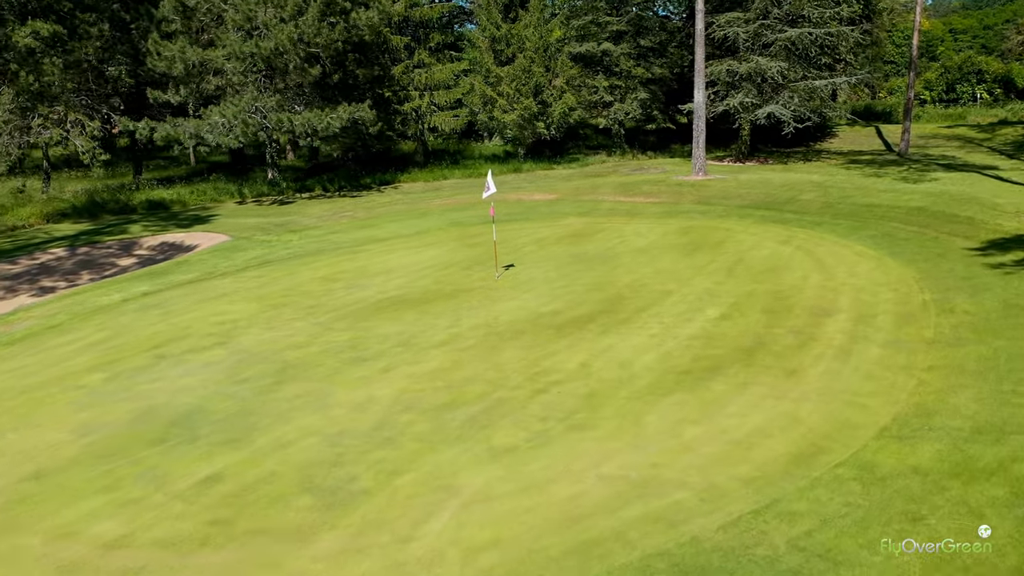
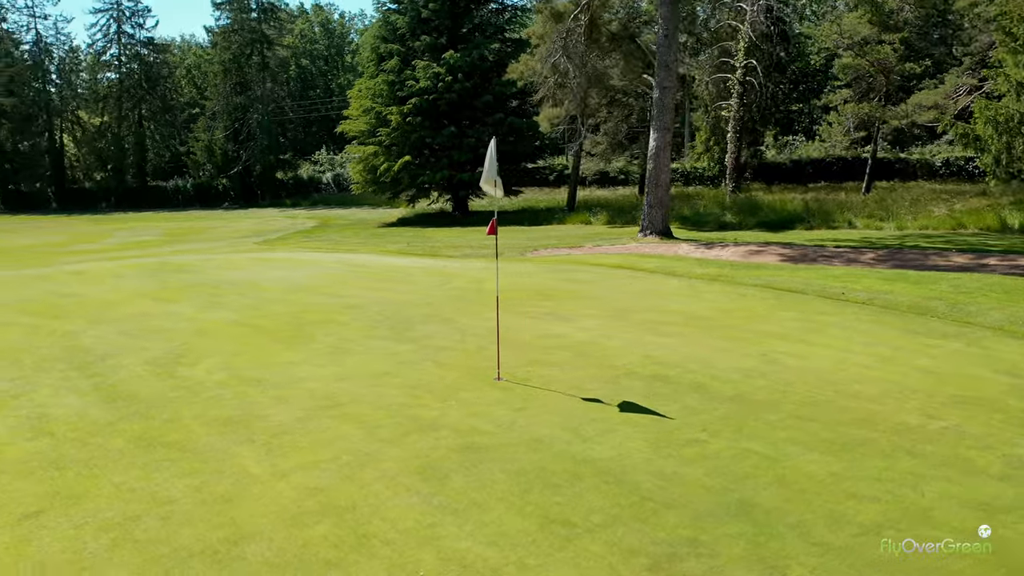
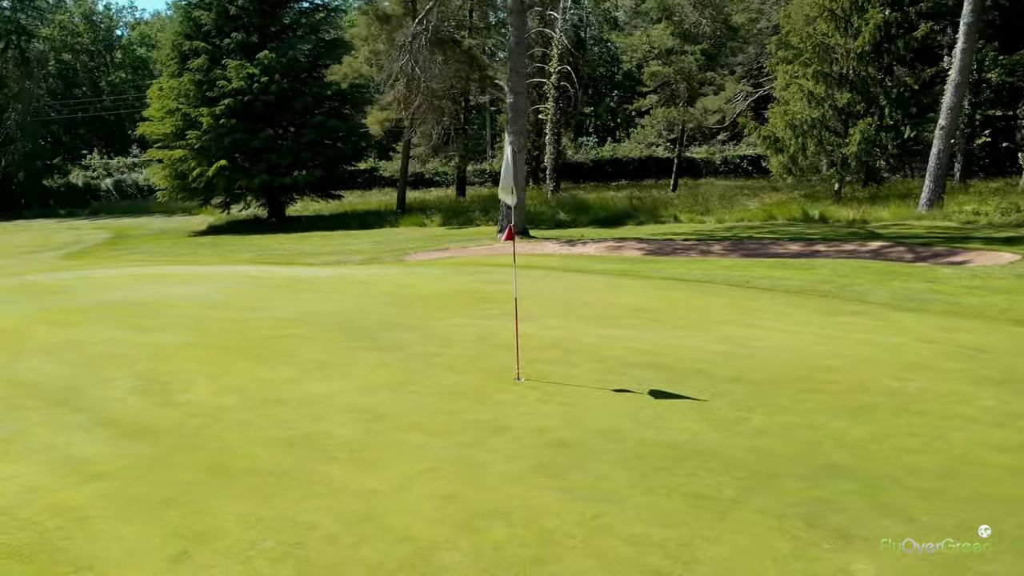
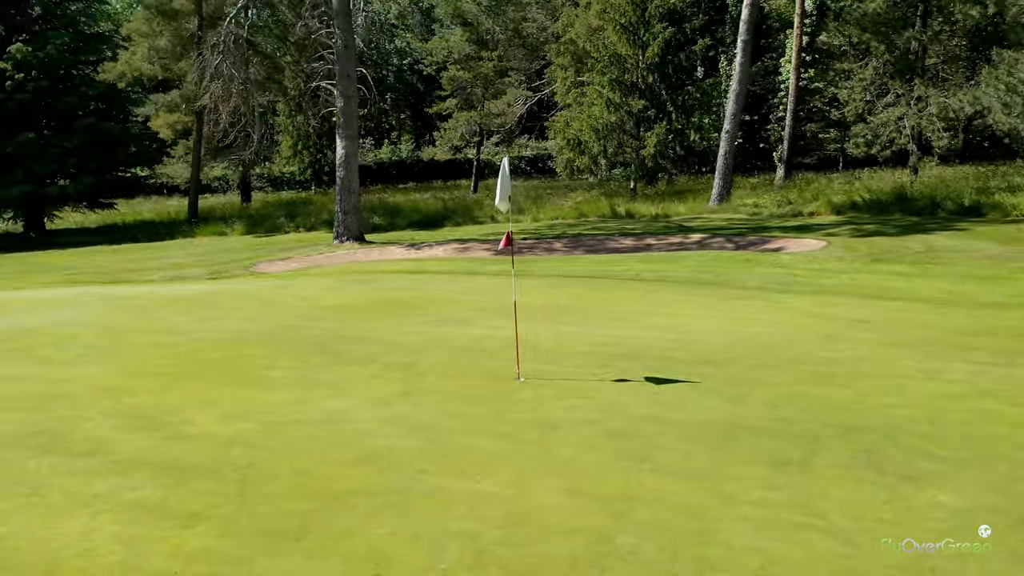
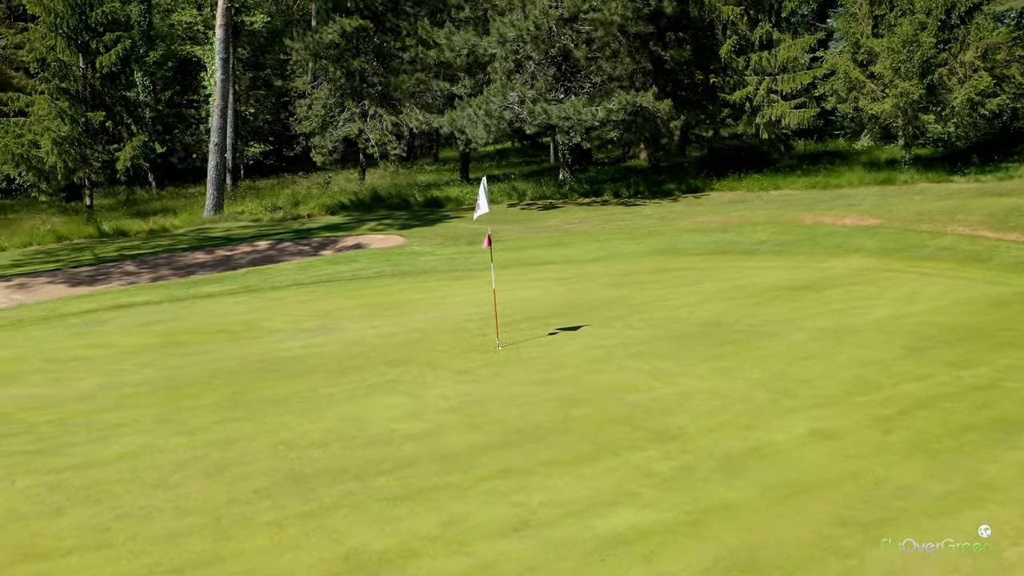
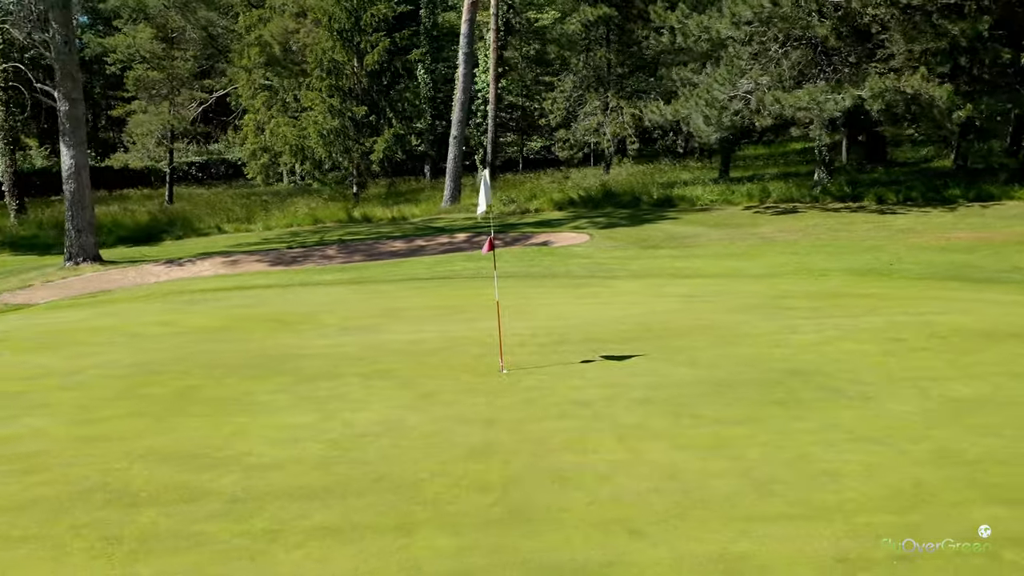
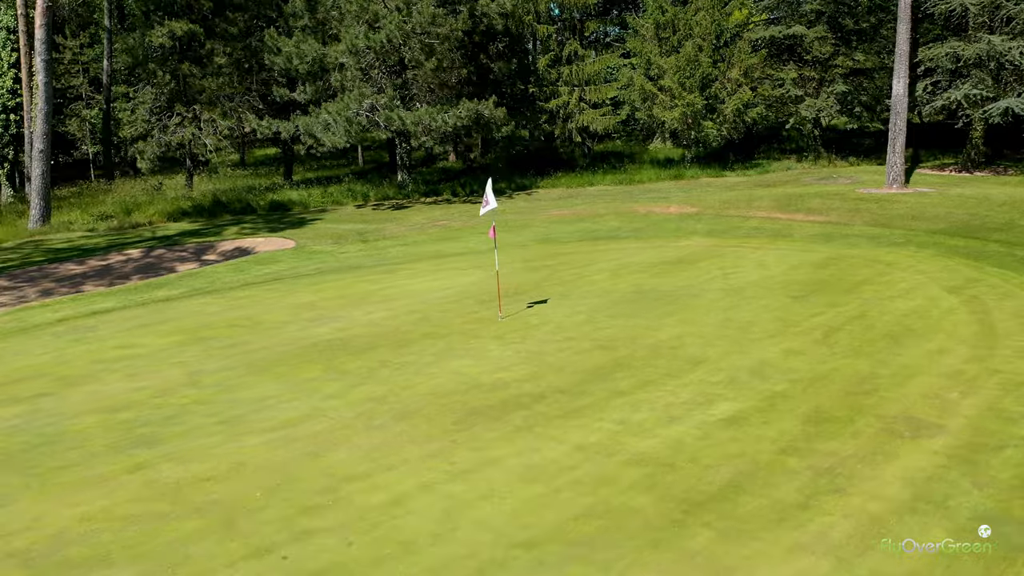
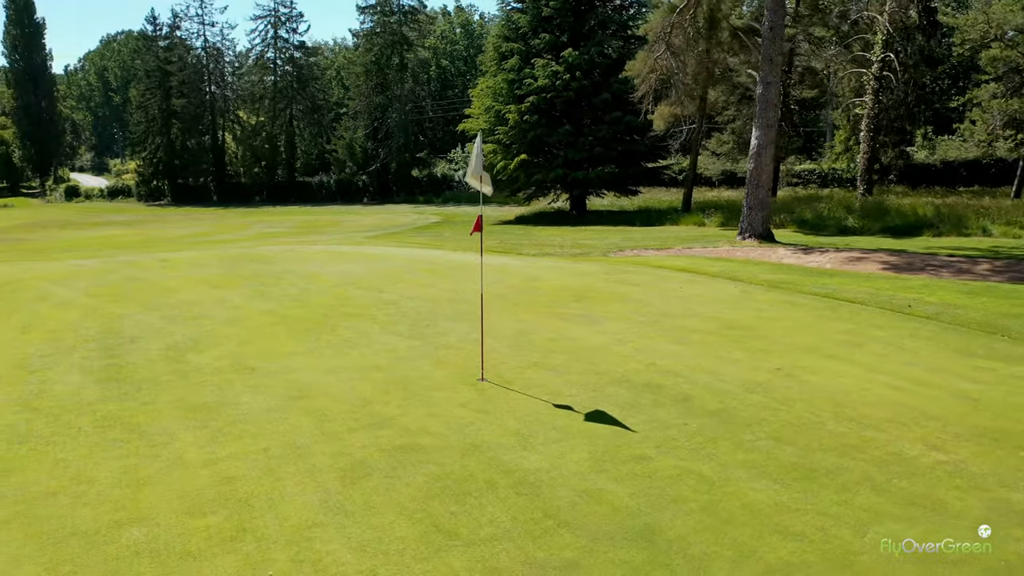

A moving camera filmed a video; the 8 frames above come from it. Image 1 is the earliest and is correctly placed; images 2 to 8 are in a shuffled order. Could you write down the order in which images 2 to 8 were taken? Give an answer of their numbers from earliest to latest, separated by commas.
7, 5, 6, 4, 3, 2, 8
